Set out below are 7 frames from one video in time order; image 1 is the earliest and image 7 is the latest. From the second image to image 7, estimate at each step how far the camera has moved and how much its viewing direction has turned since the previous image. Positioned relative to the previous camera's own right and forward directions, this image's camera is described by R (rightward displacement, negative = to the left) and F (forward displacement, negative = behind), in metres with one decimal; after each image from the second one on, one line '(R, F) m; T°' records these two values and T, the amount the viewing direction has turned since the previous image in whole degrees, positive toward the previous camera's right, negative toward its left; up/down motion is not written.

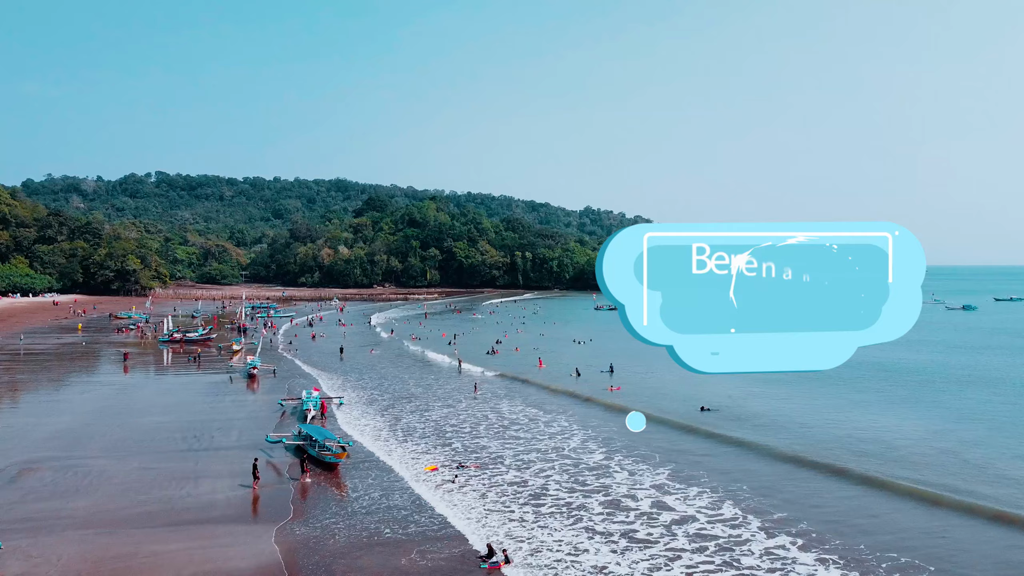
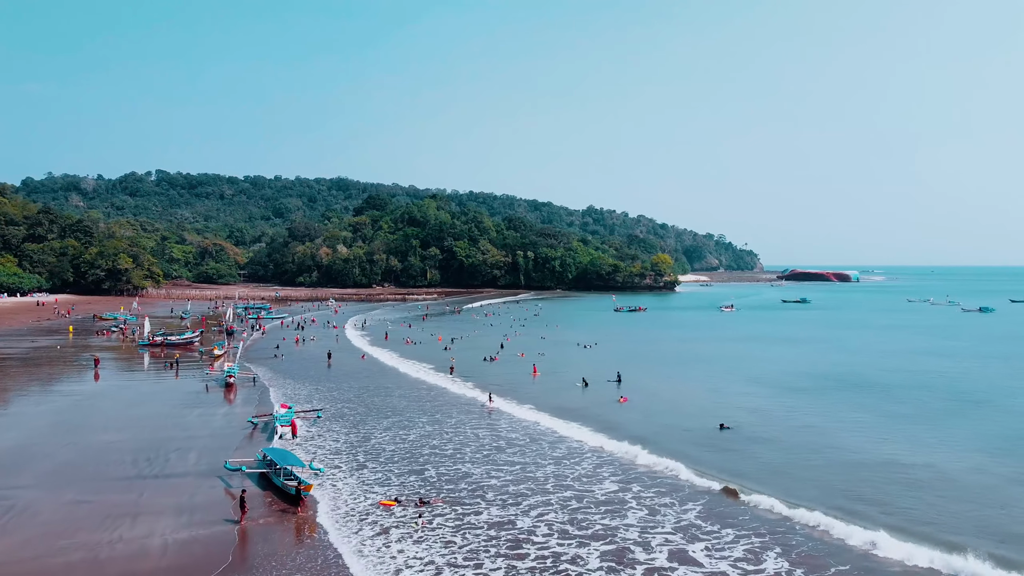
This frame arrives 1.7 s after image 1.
(+0.3, +3.5) m; 0°
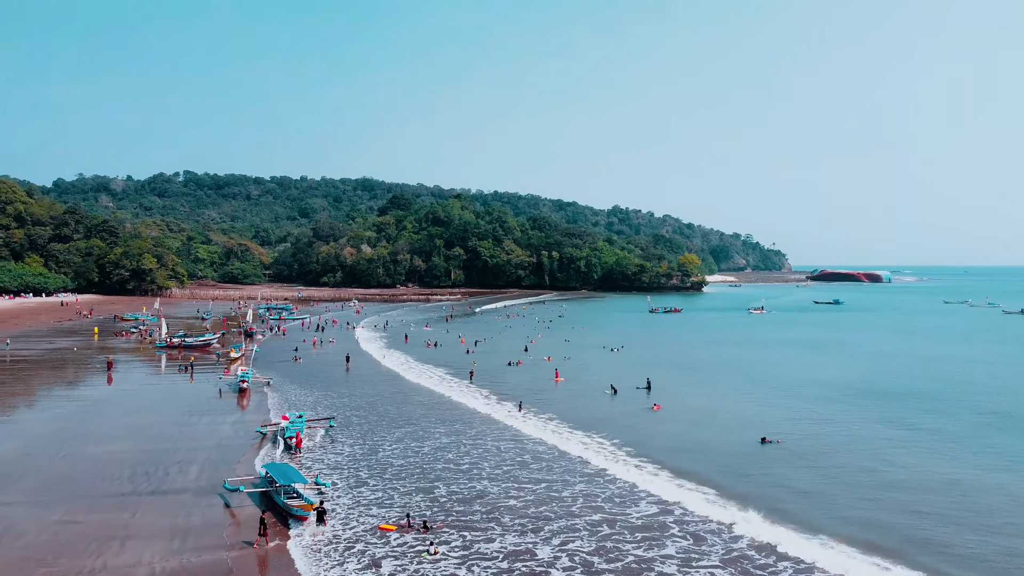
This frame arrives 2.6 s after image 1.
(-0.1, +2.2) m; -2°
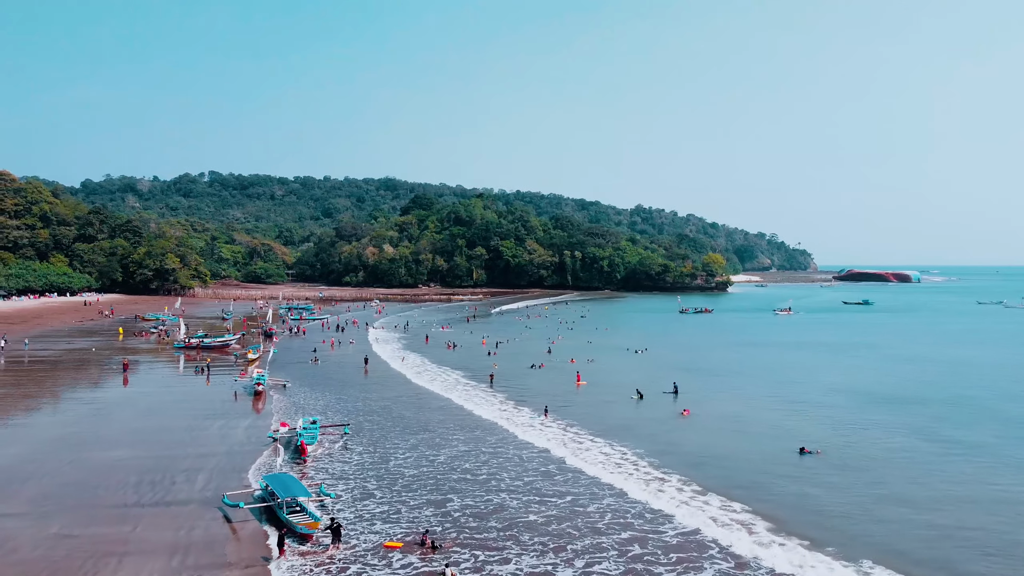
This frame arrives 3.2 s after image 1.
(0.0, +1.5) m; -2°
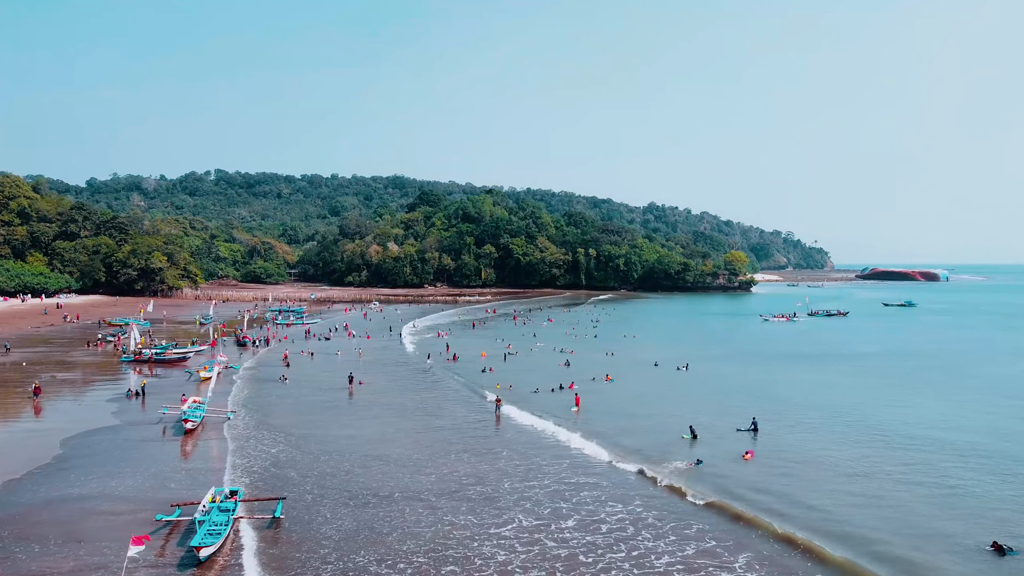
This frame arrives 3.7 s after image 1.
(0.0, +9.7) m; -1°
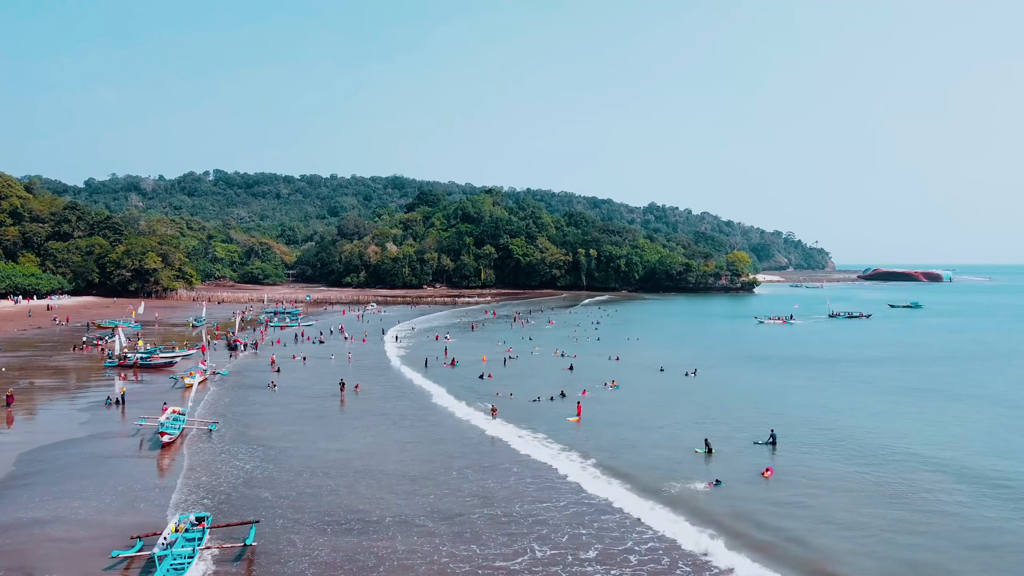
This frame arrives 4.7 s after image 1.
(0.0, +1.9) m; 0°
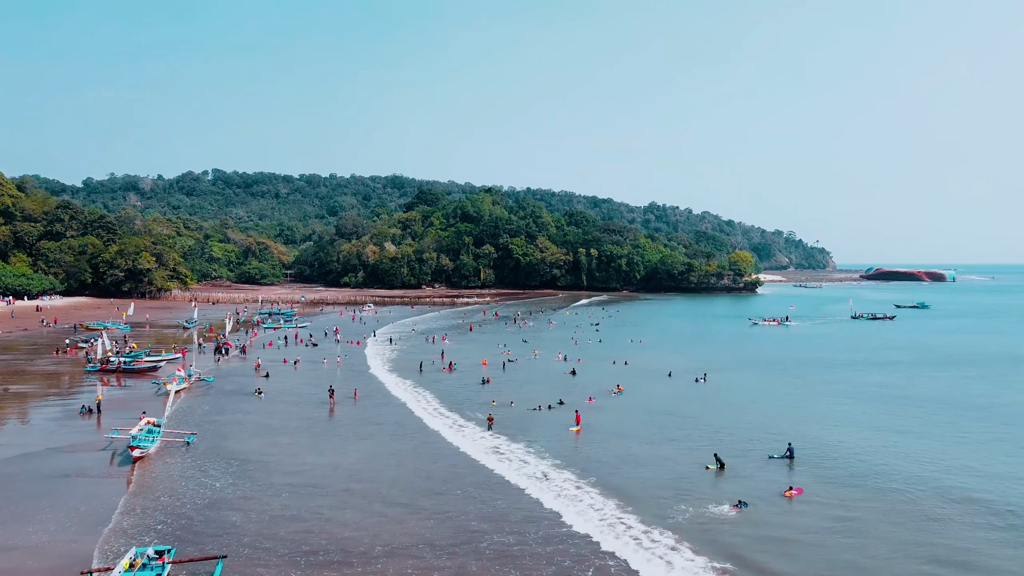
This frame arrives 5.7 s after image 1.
(+0.1, +1.9) m; 0°
